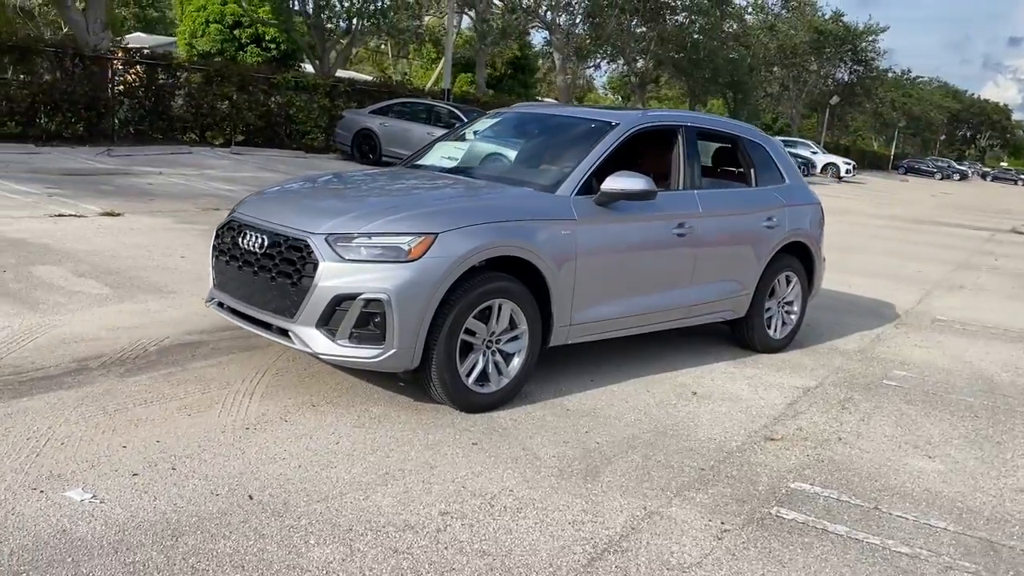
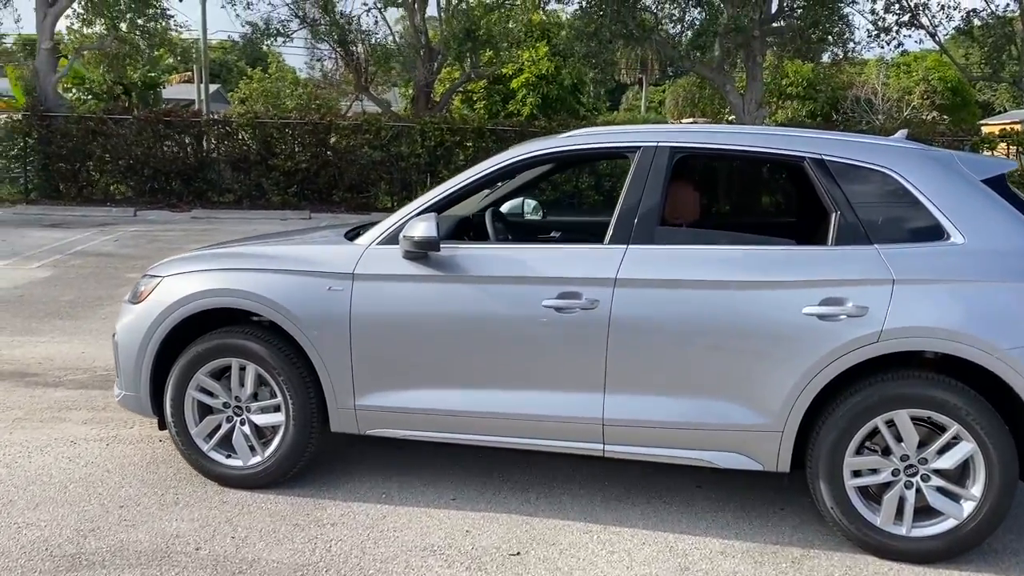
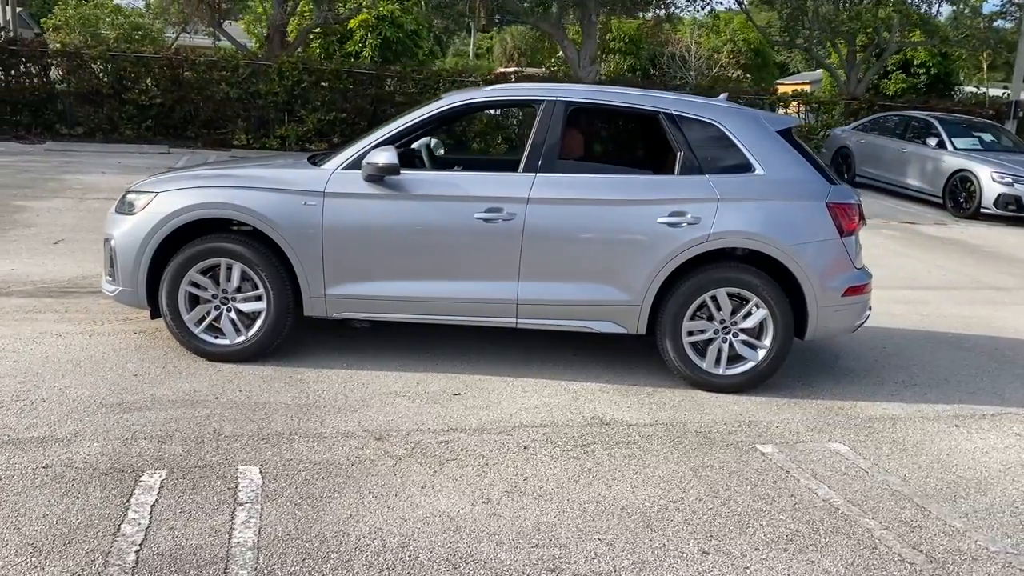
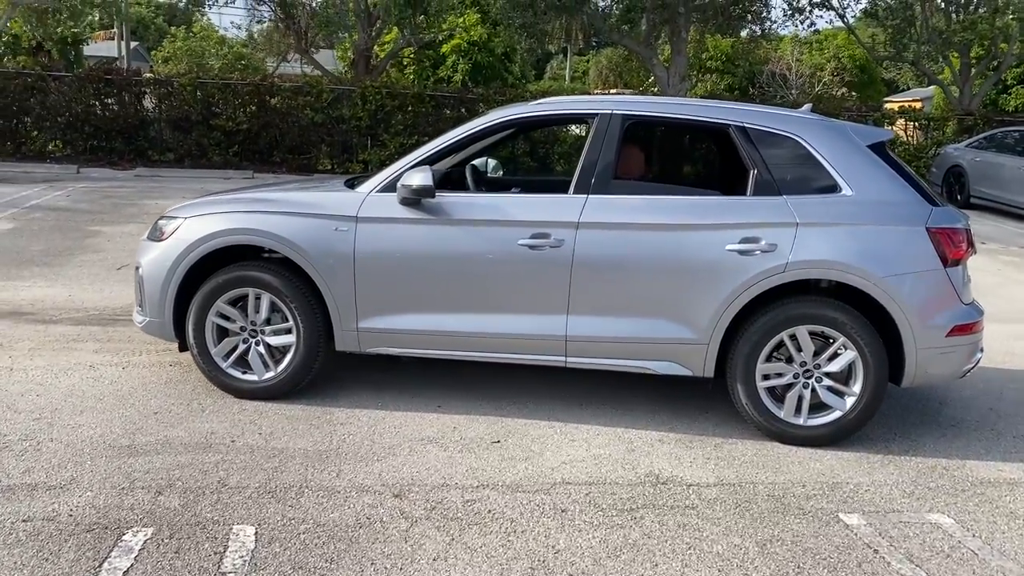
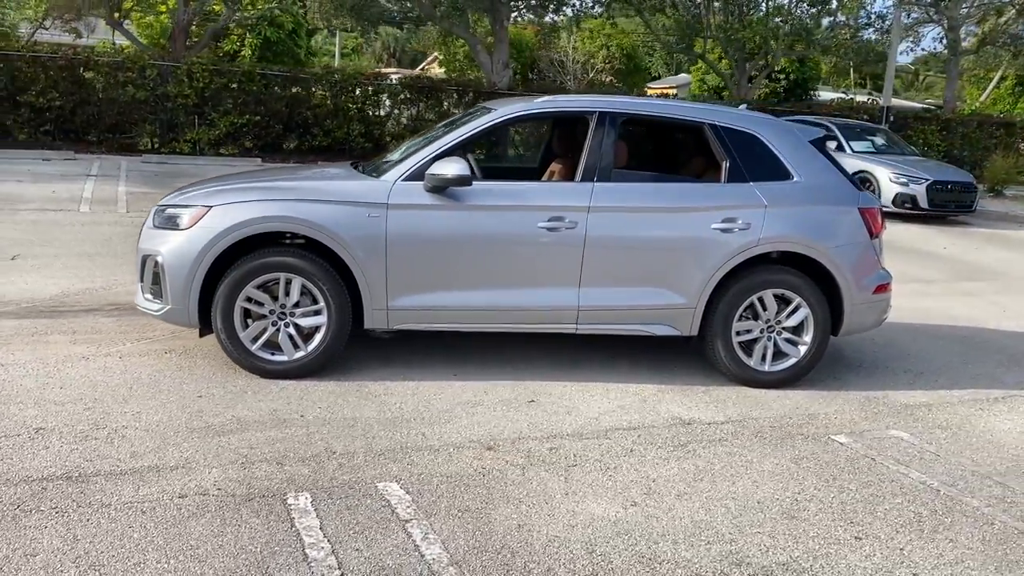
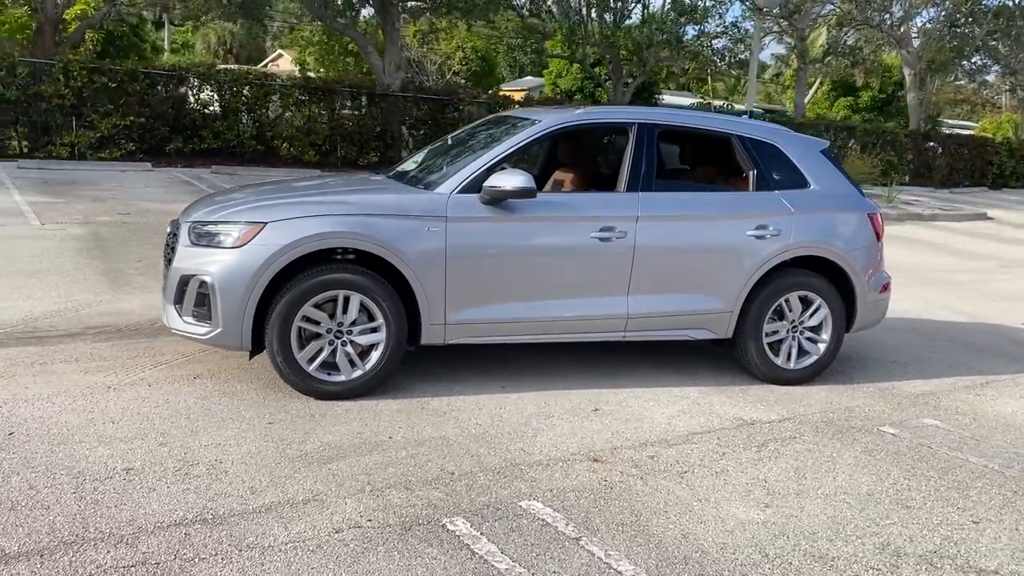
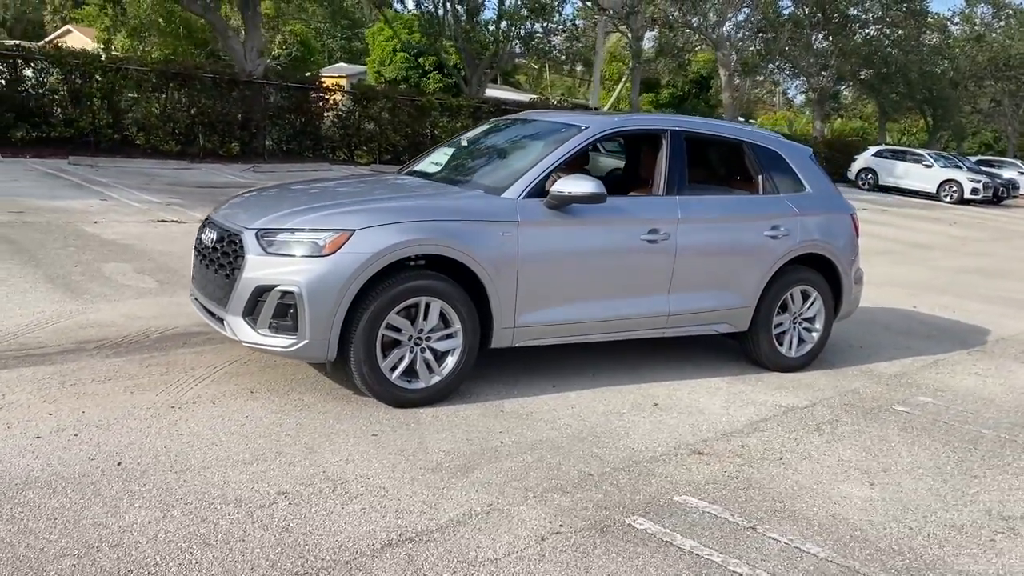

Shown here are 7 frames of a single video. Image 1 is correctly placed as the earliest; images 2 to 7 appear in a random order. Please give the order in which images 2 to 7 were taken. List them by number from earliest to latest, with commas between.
7, 6, 5, 3, 4, 2
